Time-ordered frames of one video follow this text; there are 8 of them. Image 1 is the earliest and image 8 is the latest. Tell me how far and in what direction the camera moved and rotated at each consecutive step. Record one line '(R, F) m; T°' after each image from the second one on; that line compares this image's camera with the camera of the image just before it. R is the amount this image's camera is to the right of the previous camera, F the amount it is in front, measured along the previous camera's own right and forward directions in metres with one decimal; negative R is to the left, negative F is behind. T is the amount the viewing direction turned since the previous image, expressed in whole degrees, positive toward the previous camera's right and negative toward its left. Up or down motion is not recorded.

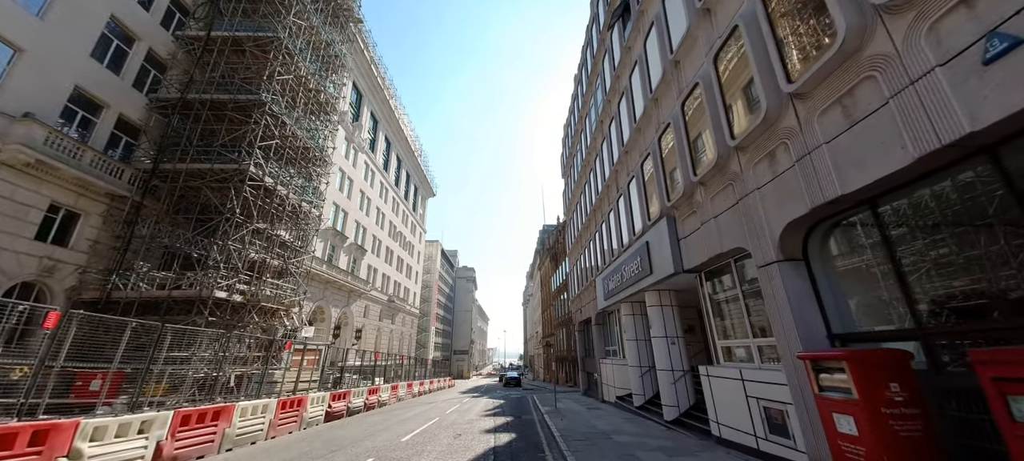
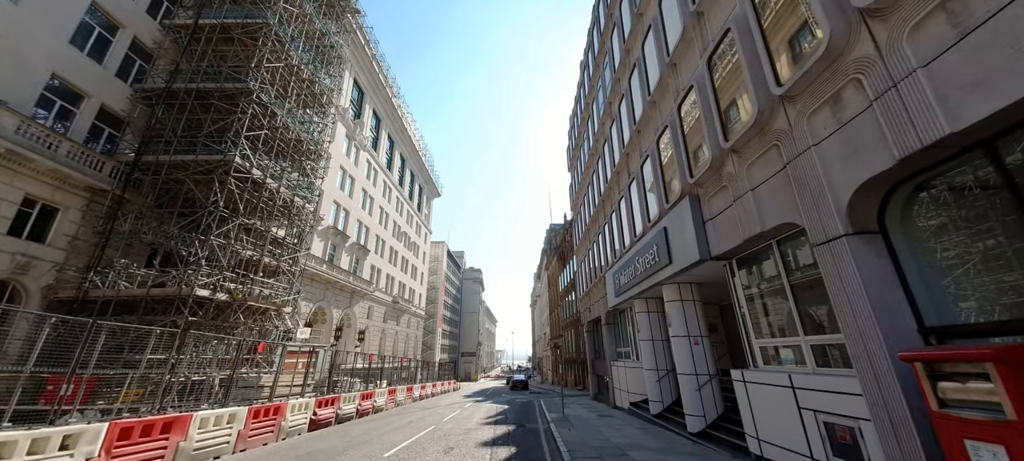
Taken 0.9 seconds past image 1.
(+0.2, +1.3) m; -1°
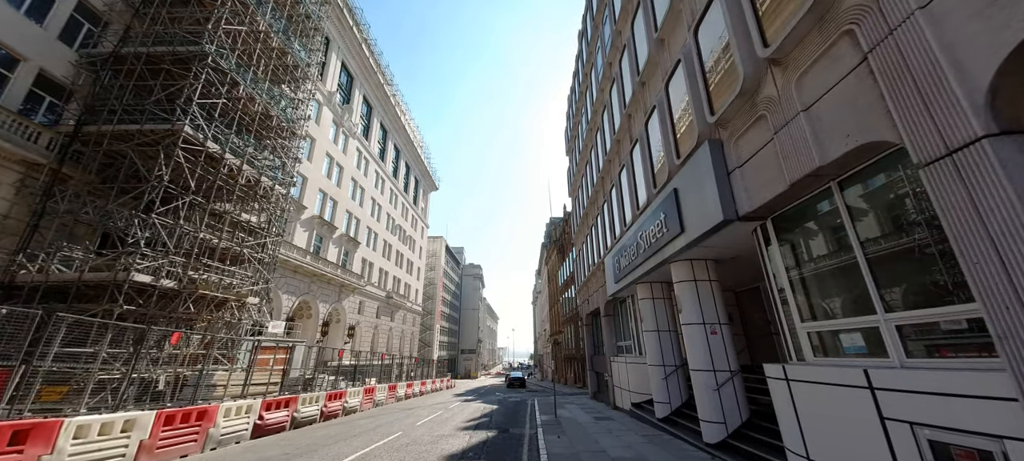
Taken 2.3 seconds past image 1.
(+0.6, +1.9) m; 0°
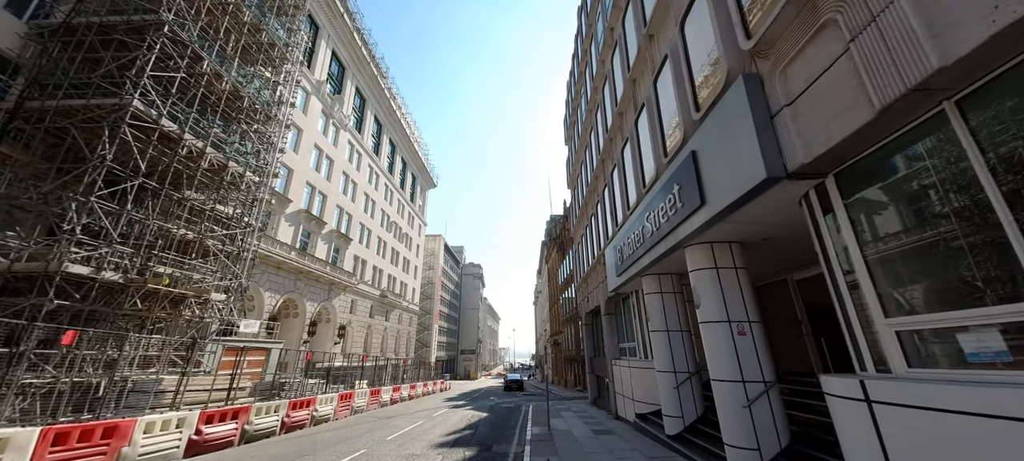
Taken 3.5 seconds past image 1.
(+0.4, +1.6) m; 0°
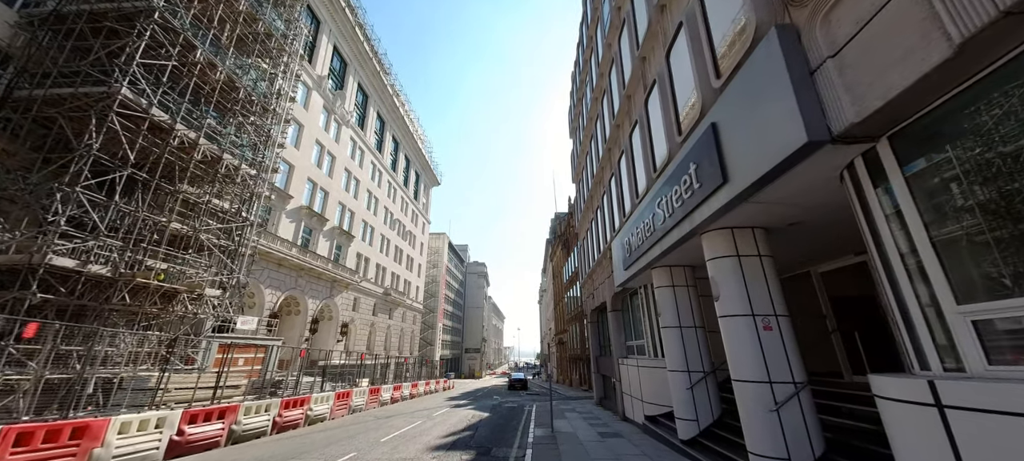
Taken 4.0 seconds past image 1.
(+0.1, +0.6) m; -1°
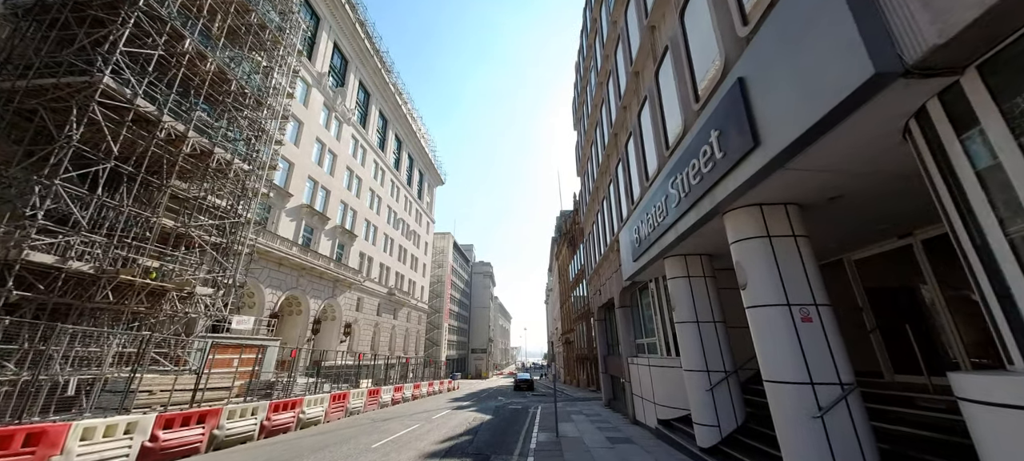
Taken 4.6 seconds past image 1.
(+0.2, +0.7) m; -1°
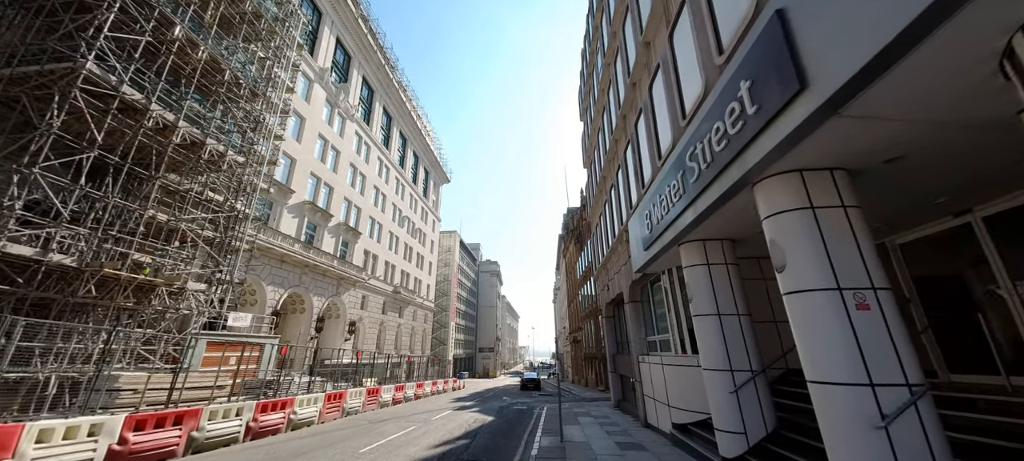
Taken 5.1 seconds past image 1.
(+0.2, +0.8) m; -1°
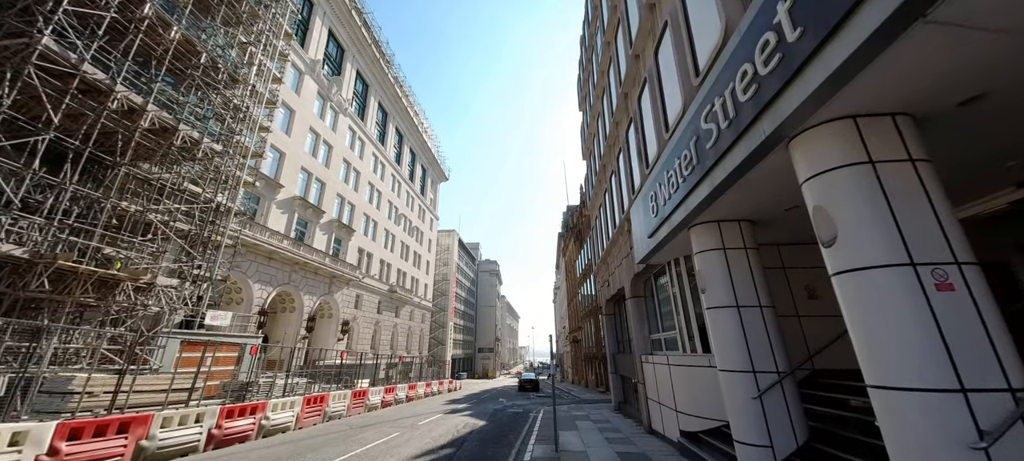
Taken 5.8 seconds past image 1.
(+0.2, +0.9) m; 0°
